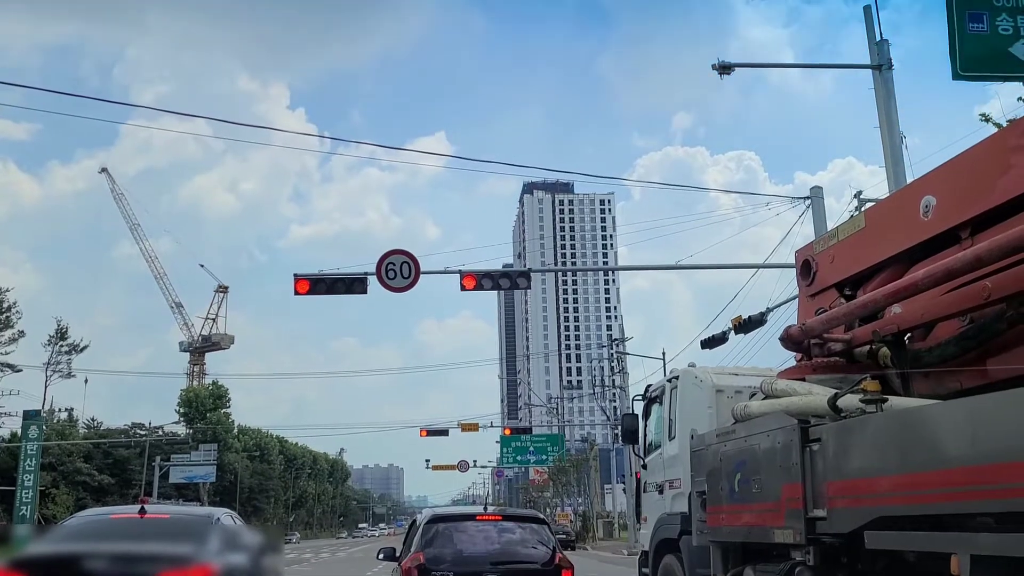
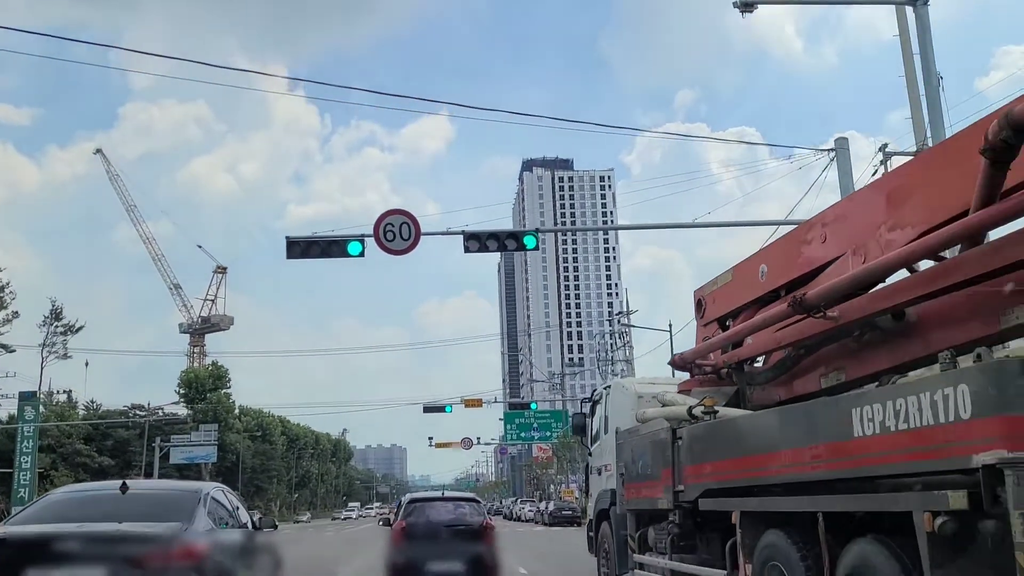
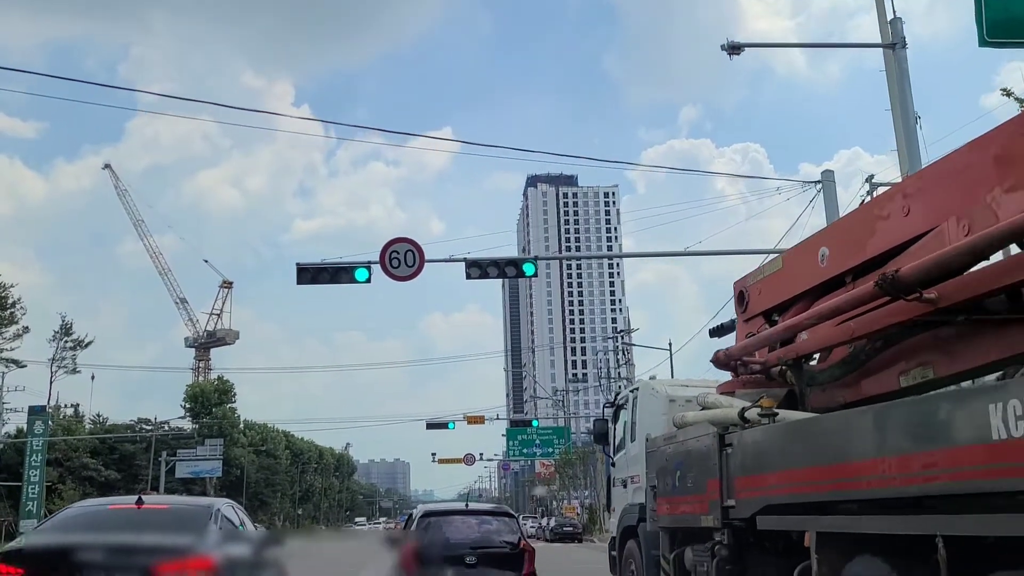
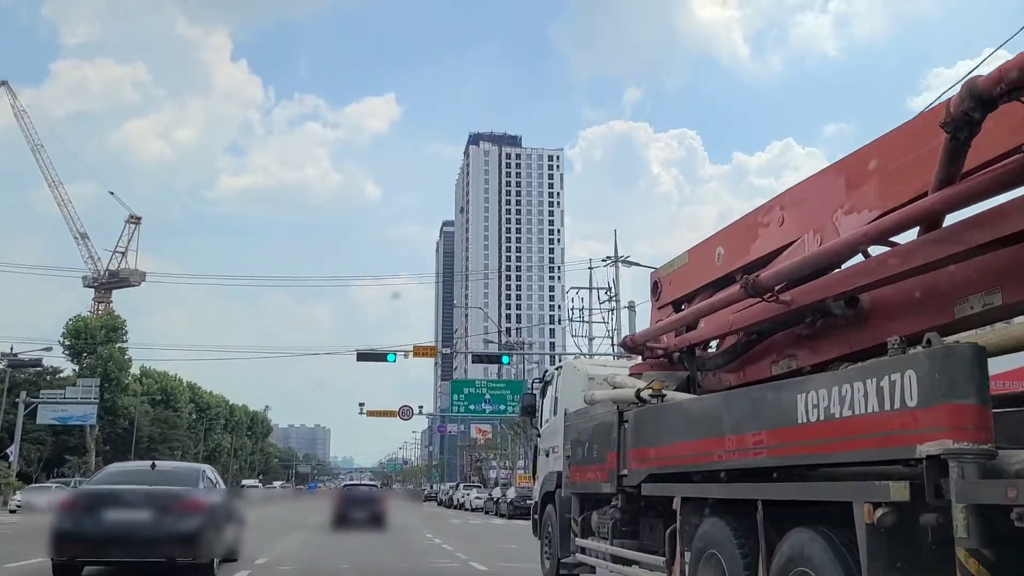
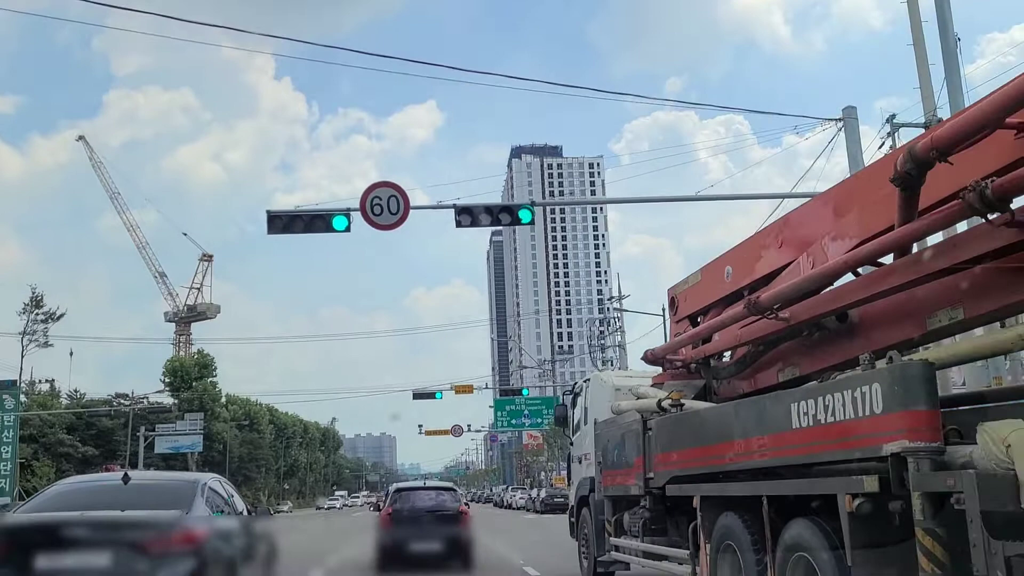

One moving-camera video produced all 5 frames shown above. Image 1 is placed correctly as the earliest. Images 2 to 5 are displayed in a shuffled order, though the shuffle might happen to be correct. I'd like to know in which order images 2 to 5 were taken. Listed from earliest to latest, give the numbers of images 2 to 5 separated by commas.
3, 2, 5, 4
